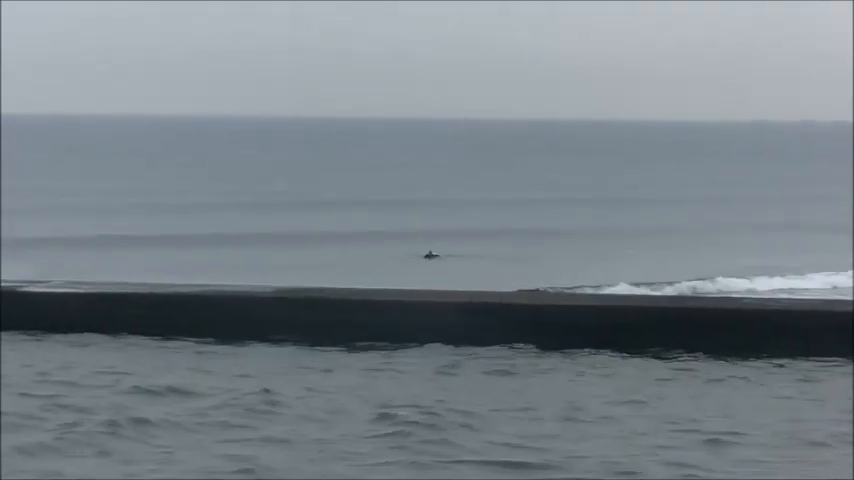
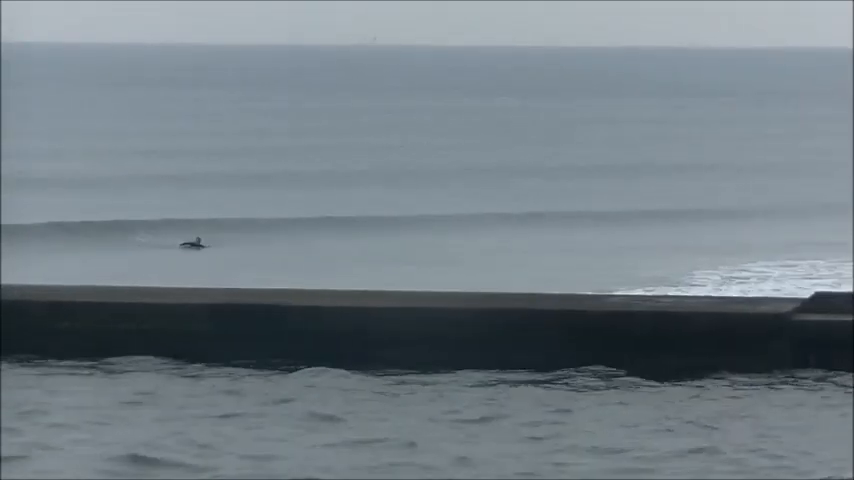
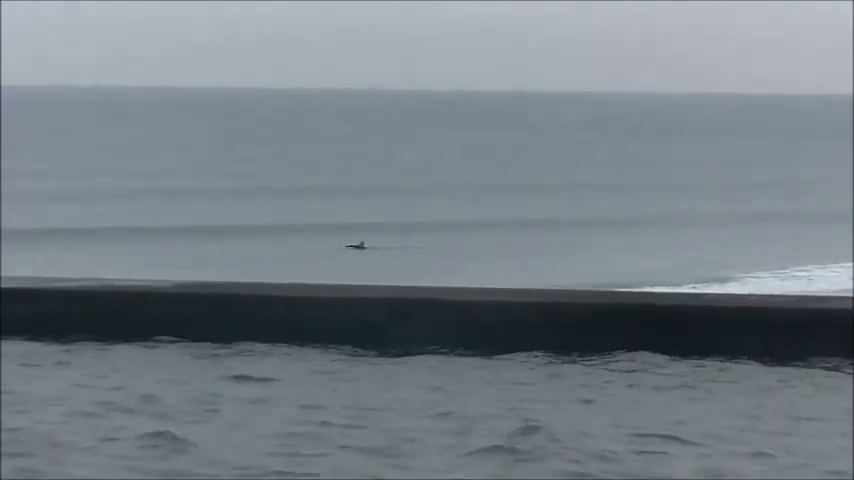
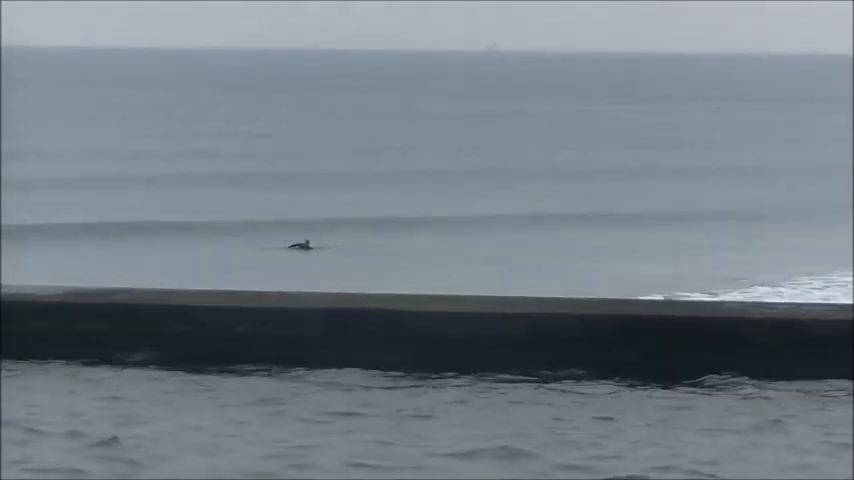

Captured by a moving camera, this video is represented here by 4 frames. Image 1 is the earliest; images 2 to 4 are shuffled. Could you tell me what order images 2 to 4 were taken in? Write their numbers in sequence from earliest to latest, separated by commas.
3, 4, 2
